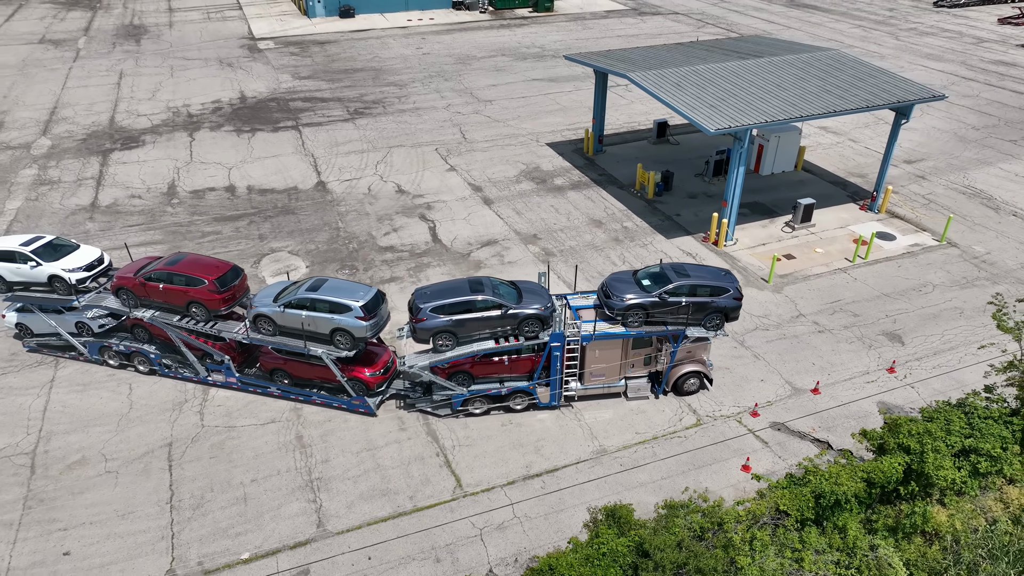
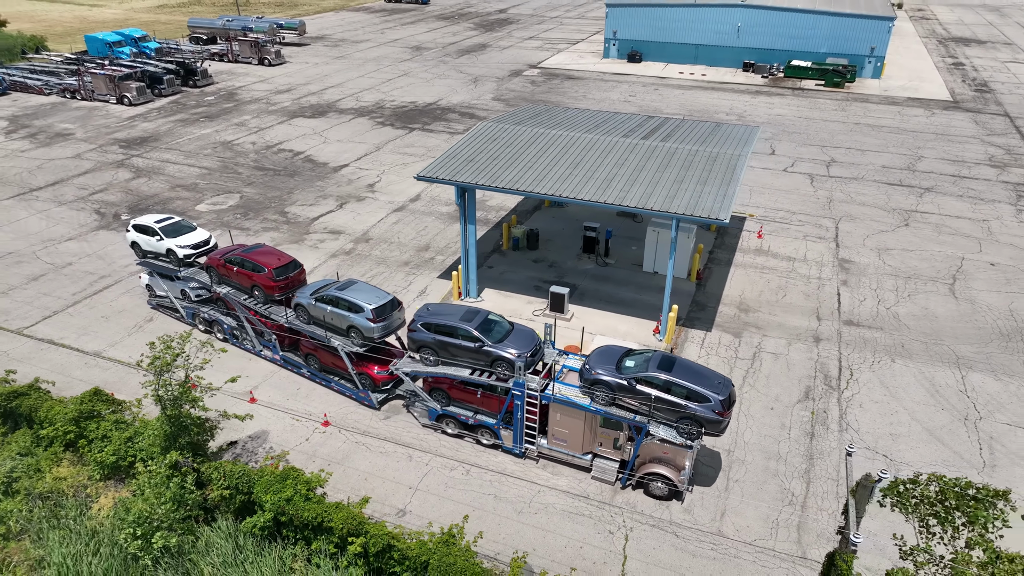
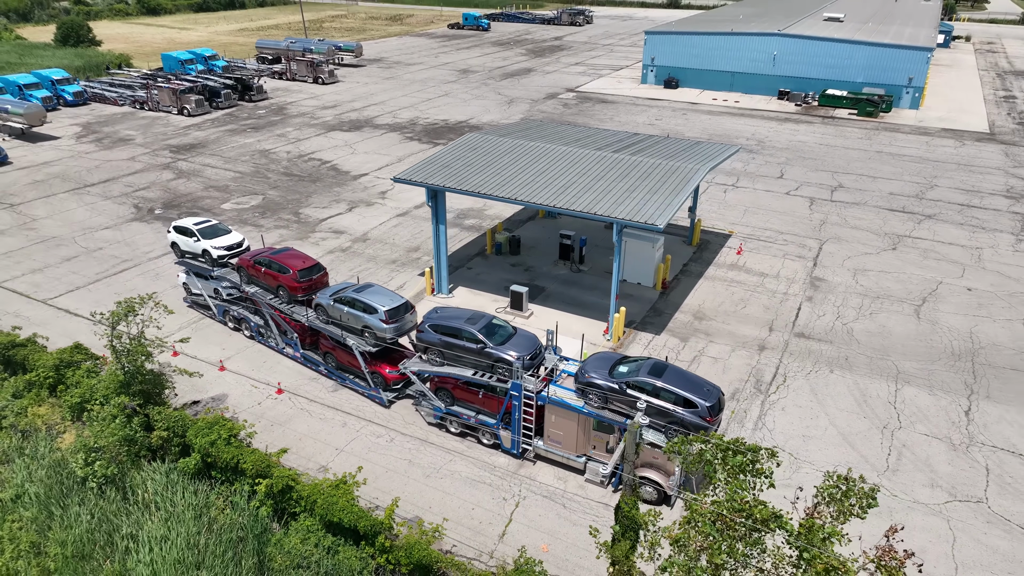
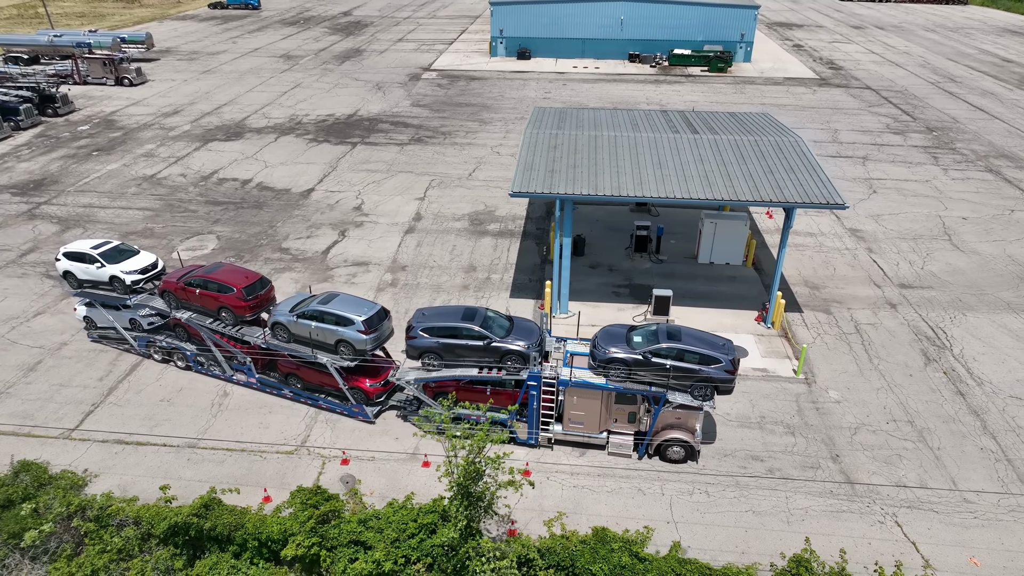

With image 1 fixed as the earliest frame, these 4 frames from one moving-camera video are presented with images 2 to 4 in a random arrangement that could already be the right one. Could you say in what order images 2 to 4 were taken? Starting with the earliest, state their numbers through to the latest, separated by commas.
4, 2, 3
